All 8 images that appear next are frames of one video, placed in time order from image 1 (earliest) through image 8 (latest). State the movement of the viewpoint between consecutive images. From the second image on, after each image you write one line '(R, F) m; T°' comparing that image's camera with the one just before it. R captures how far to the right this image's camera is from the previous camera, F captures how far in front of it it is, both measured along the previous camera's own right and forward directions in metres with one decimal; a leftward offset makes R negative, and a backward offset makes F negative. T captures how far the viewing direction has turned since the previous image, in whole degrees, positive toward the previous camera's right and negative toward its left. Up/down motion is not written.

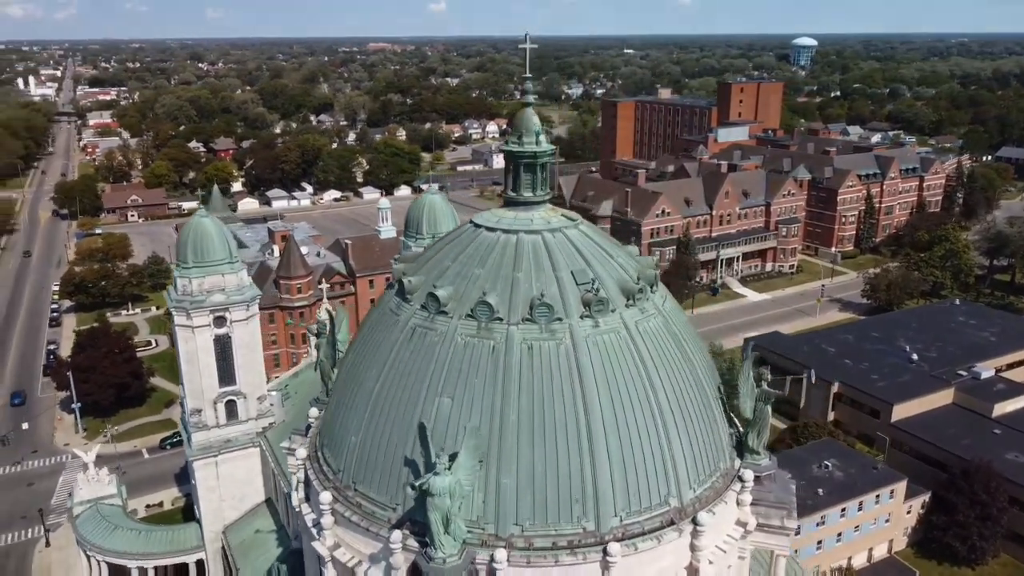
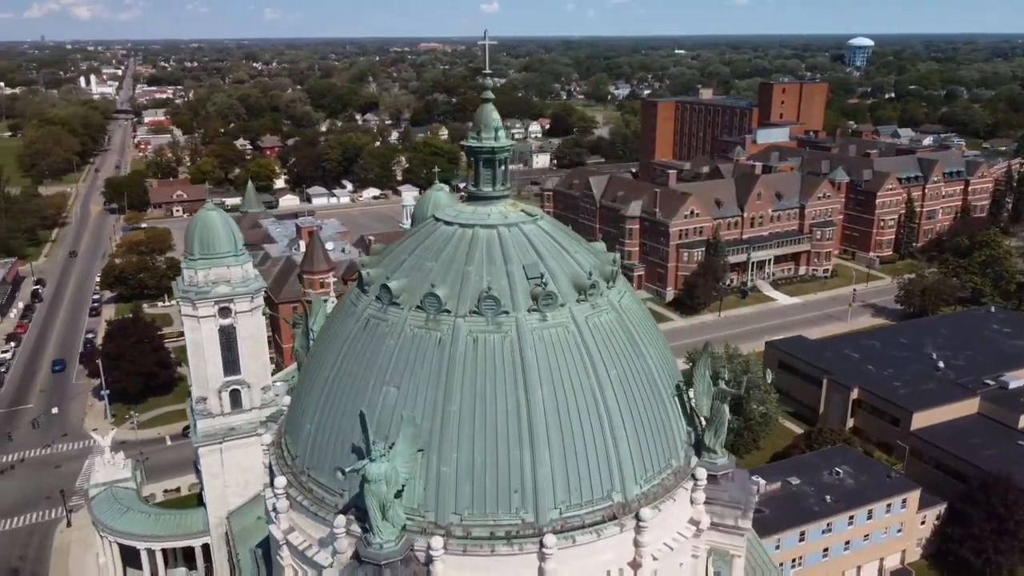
(+2.1, -0.1) m; -3°
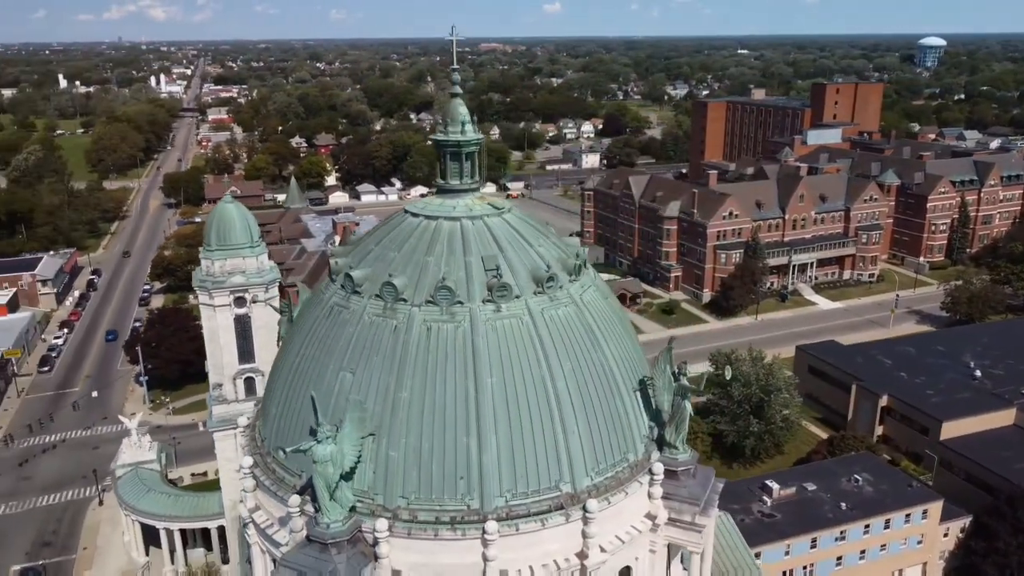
(+2.2, -0.2) m; -4°
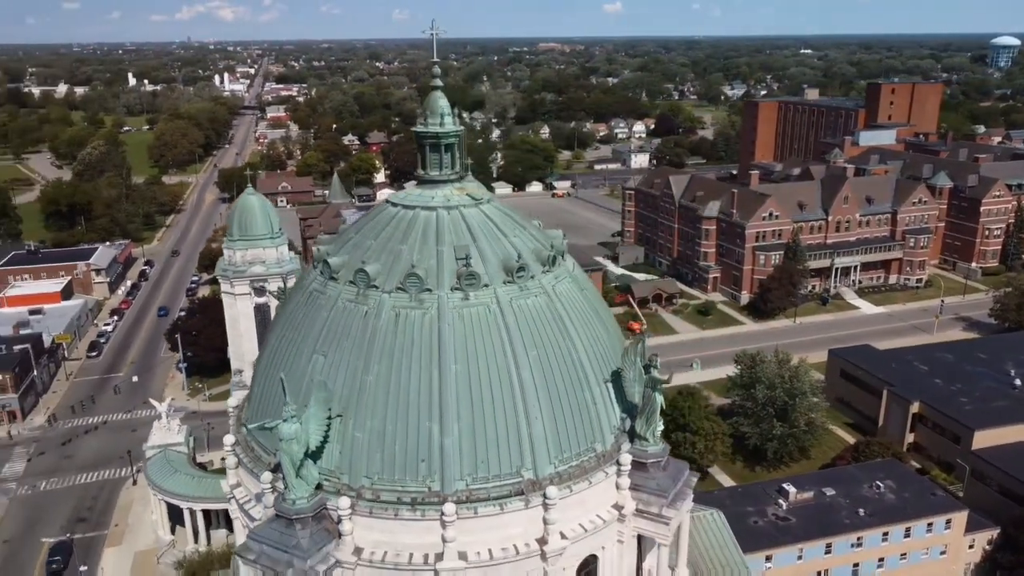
(+1.9, -0.3) m; -4°
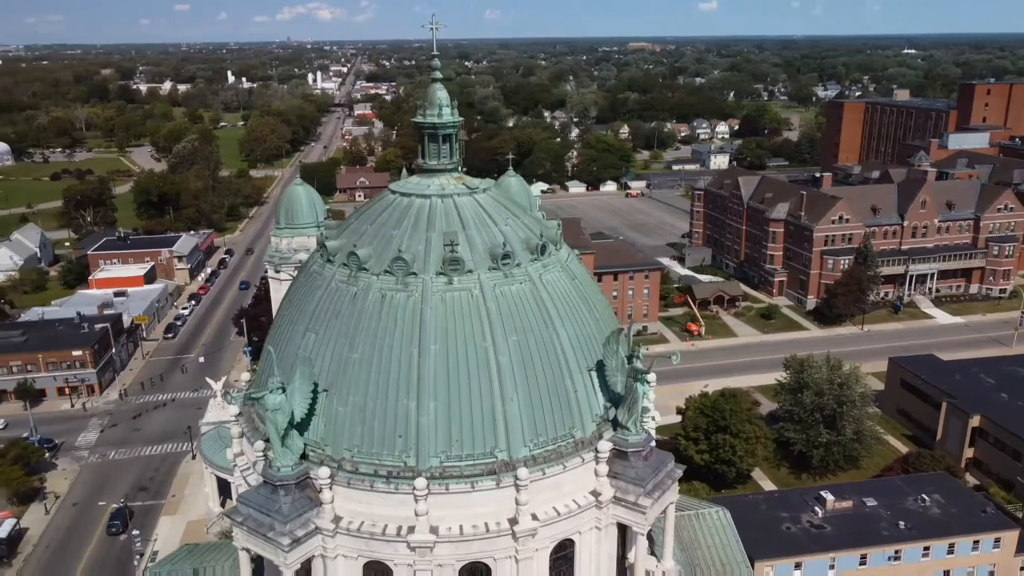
(+2.3, -0.4) m; -6°
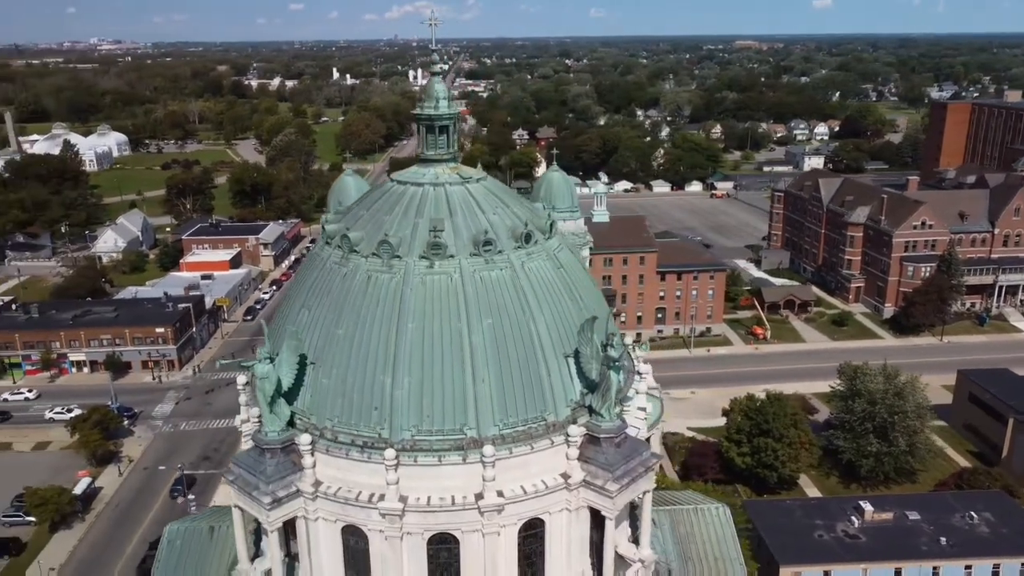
(+2.8, -0.6) m; -7°
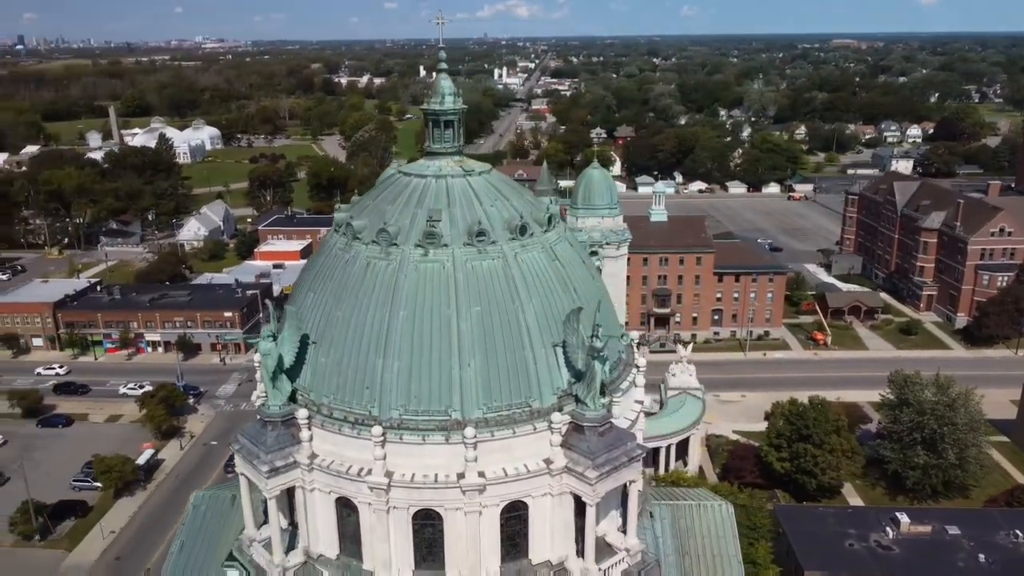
(+2.3, -0.6) m; -6°
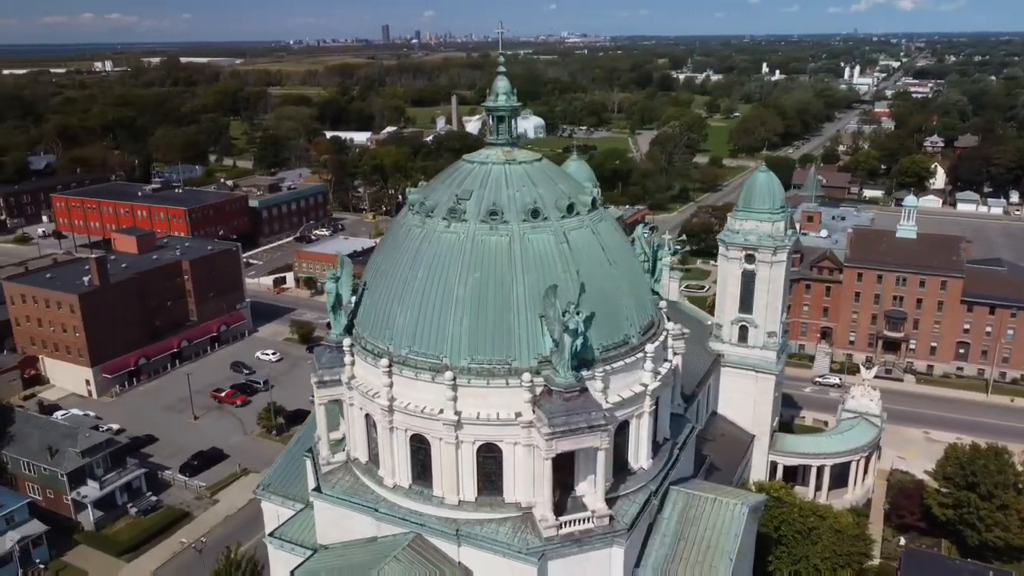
(+9.1, -1.4) m; -23°
